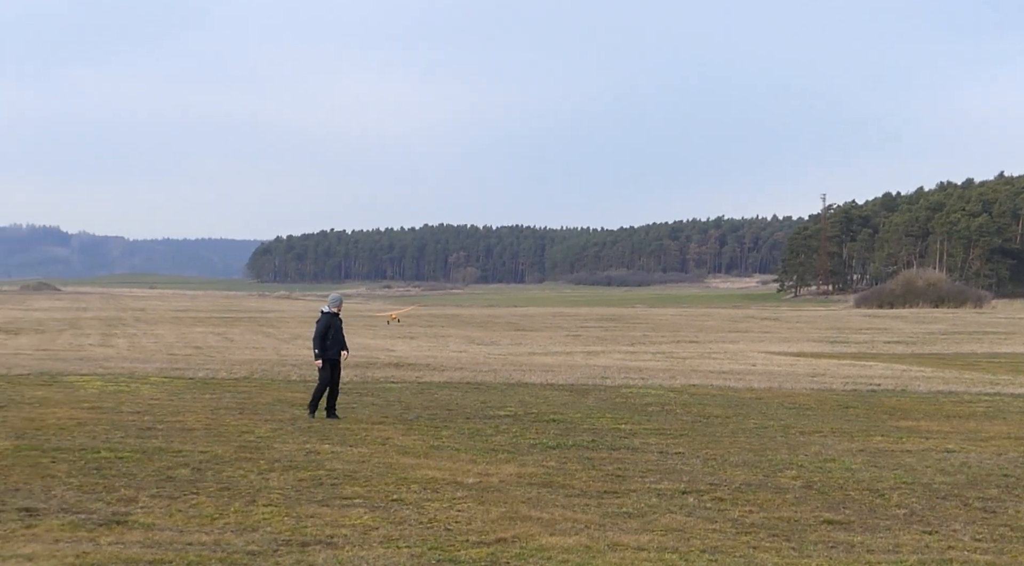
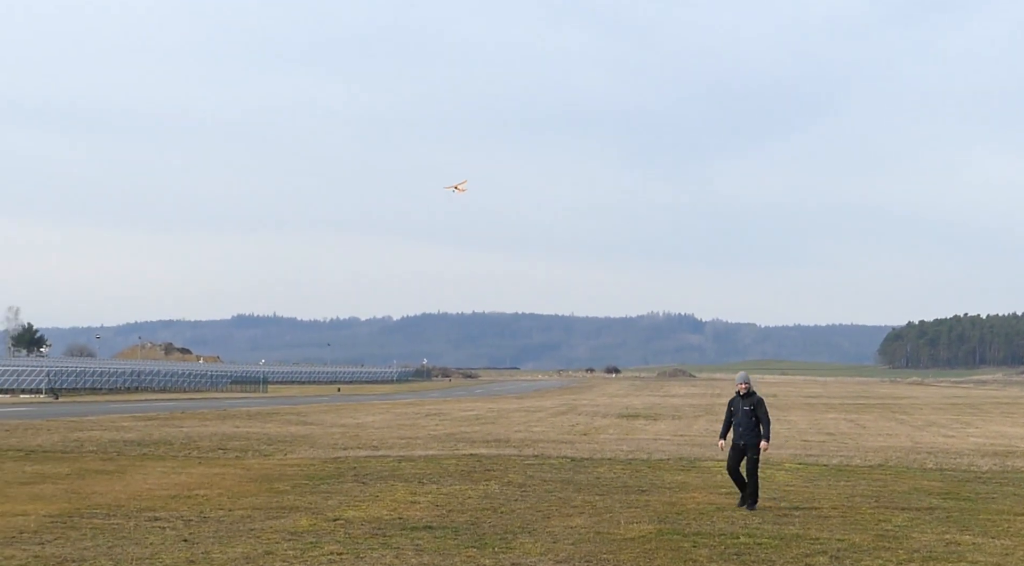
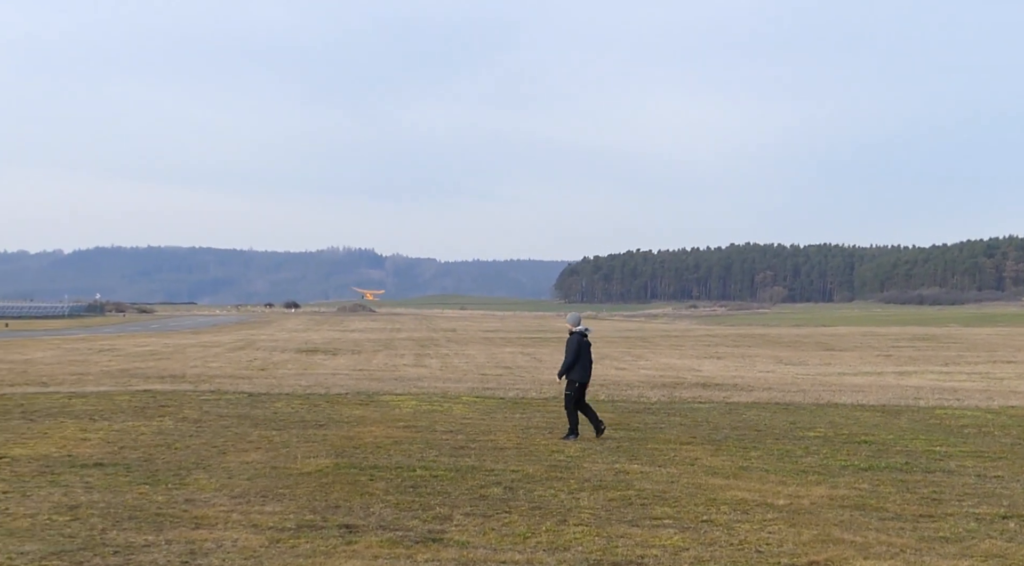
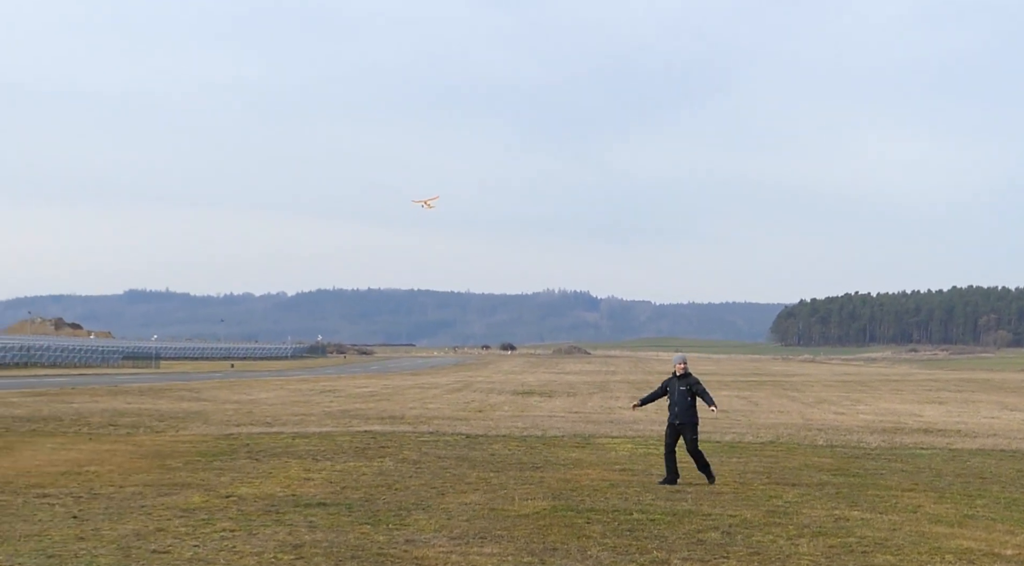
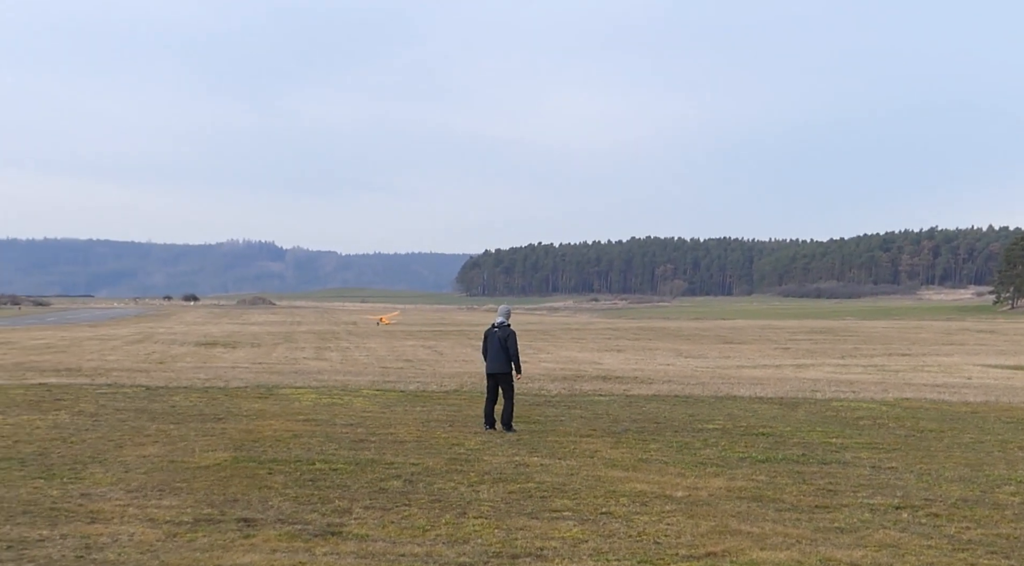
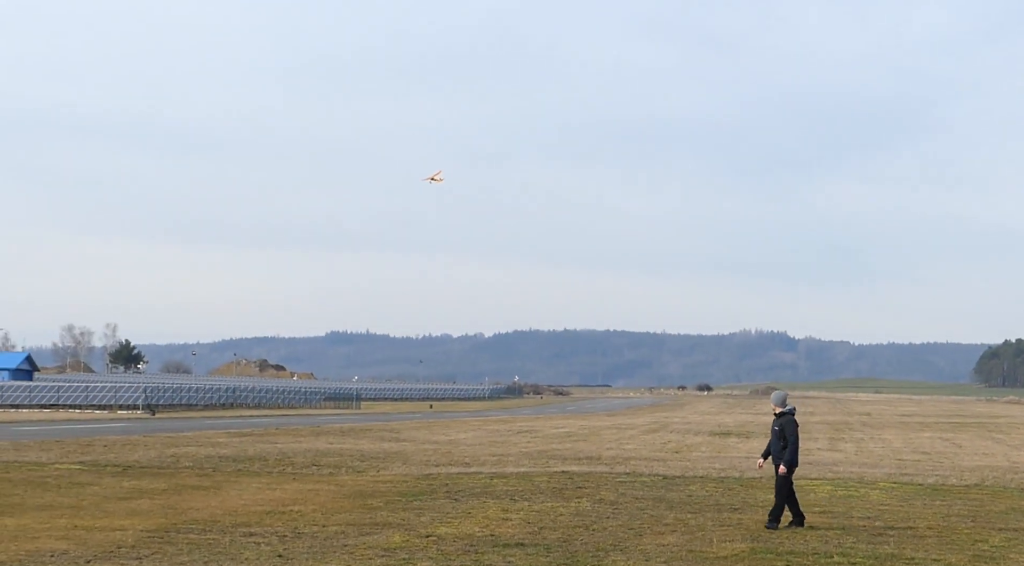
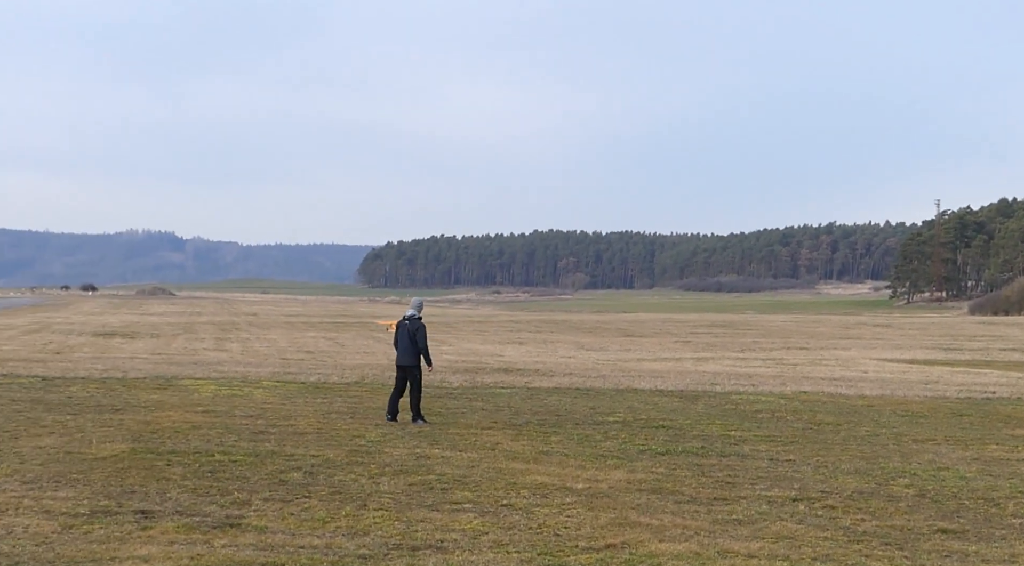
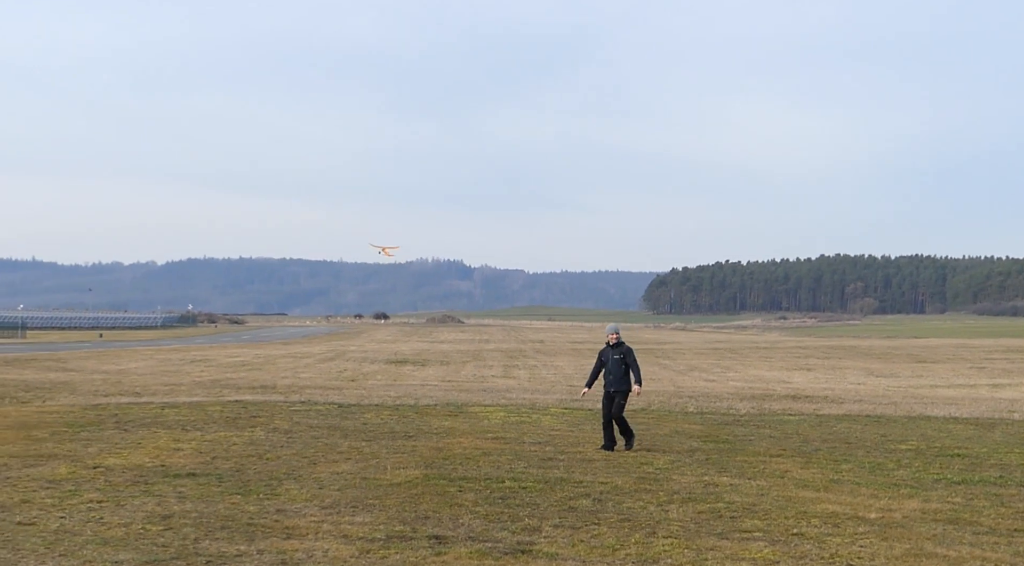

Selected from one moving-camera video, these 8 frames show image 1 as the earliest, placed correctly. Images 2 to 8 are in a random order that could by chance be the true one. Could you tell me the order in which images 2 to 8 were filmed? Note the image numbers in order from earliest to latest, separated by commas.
7, 5, 3, 8, 4, 2, 6
